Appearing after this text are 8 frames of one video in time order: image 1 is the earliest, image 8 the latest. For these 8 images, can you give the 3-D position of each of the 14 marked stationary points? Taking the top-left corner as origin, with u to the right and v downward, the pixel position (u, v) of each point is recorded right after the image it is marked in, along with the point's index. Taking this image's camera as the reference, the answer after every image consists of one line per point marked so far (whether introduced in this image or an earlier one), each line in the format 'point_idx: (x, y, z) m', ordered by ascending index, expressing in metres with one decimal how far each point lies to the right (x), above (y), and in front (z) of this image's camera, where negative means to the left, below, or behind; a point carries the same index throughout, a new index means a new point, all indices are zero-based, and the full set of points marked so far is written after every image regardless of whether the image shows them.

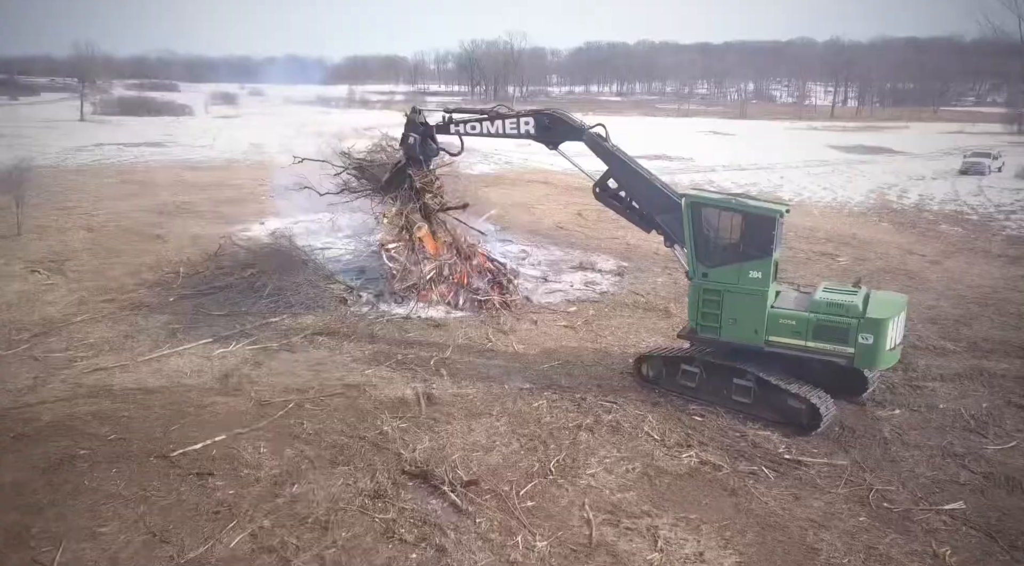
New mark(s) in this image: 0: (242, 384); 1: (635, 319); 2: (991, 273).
0: (-3.0, -1.1, +7.5) m
1: (+1.7, -0.5, +9.7) m
2: (+9.0, +0.3, +12.8) m
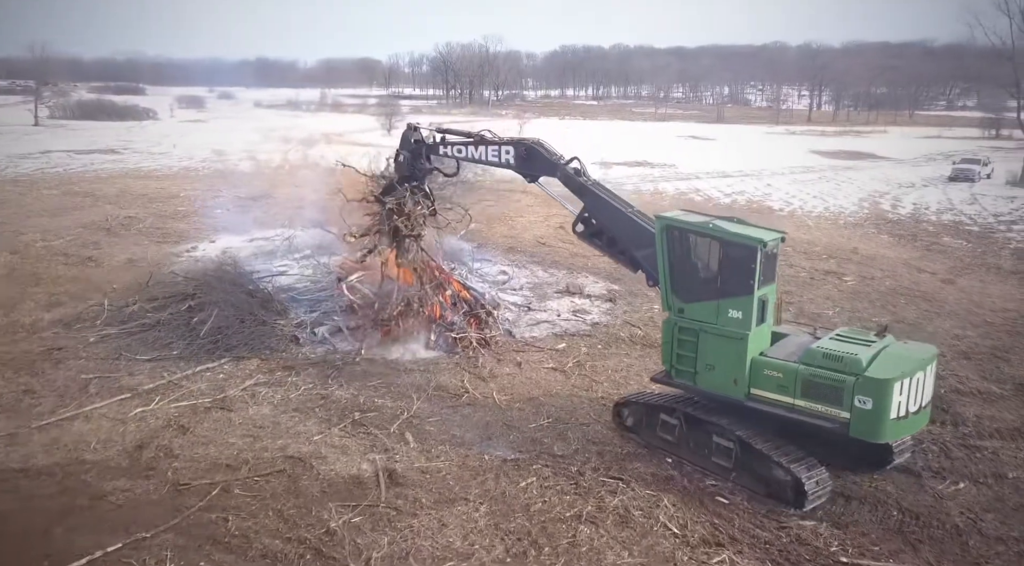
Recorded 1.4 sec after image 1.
0: (-3.2, -1.6, +6.1) m
1: (+1.5, -0.9, +8.4) m
2: (+8.6, -0.1, +11.8) m
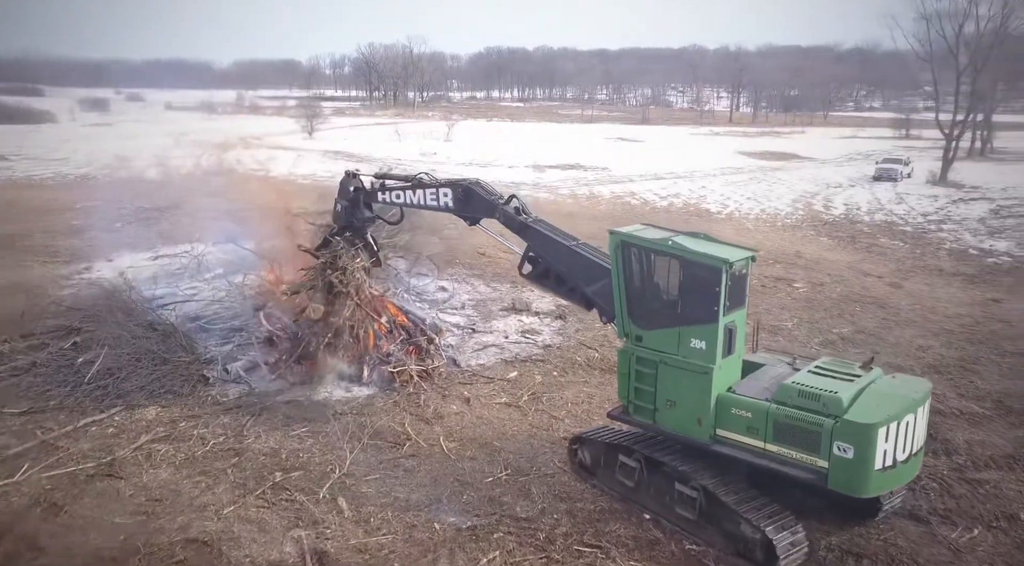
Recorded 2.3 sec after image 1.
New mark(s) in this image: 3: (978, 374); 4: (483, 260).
0: (-3.5, -1.9, +4.8) m
1: (+0.9, -1.2, +7.6) m
2: (+7.7, -0.2, +11.6) m
3: (+5.4, -1.1, +7.9) m
4: (-0.6, +0.5, +13.9) m
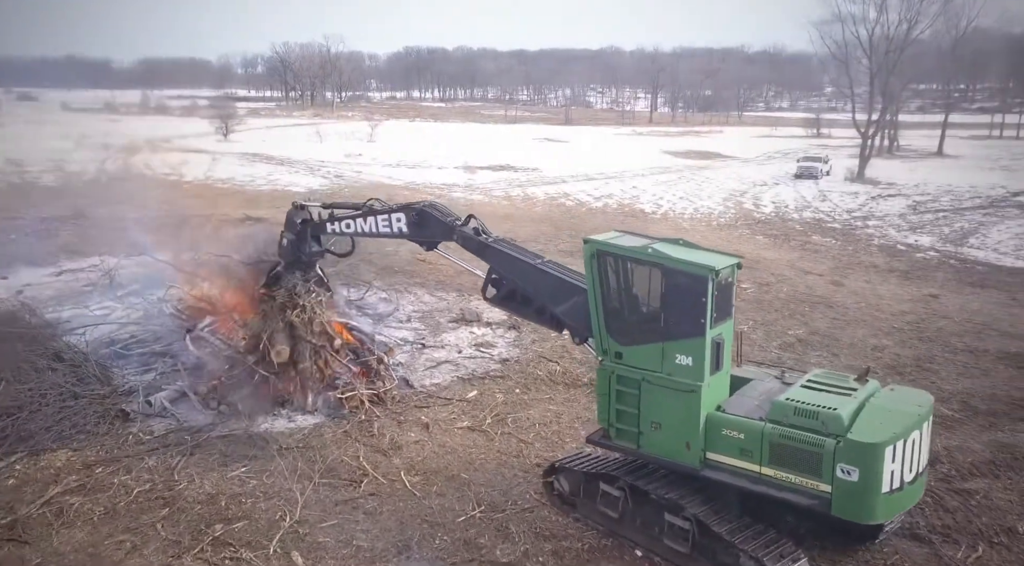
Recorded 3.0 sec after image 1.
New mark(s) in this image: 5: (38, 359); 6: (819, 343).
0: (-3.5, -2.2, +3.9) m
1: (+0.5, -1.3, +7.1) m
2: (+6.7, -0.1, +11.9) m
3: (+4.9, -1.0, +7.9) m
4: (-1.7, +0.3, +13.3) m
5: (-5.1, -0.8, +7.2) m
6: (+4.1, -0.8, +9.0) m
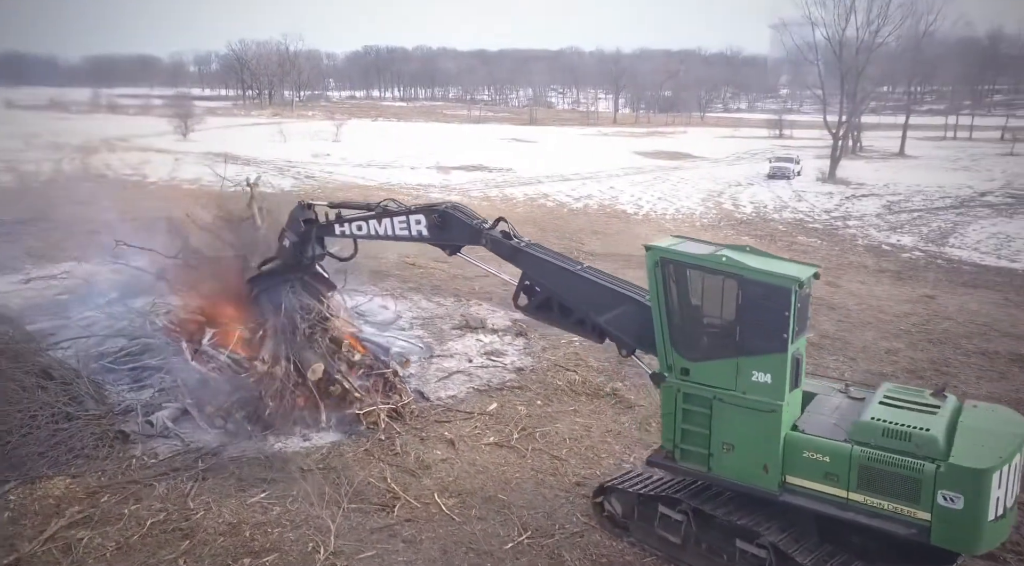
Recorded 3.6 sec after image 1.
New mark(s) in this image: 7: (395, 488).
0: (-3.1, -2.3, +3.4) m
1: (+0.8, -1.4, +6.8) m
2: (+6.7, -0.1, +12.0) m
3: (+5.1, -1.1, +7.9) m
4: (-1.8, +0.2, +12.8) m
5: (-4.8, -0.9, +6.6) m
6: (+4.2, -0.8, +9.0) m
7: (-1.0, -1.7, +5.6) m
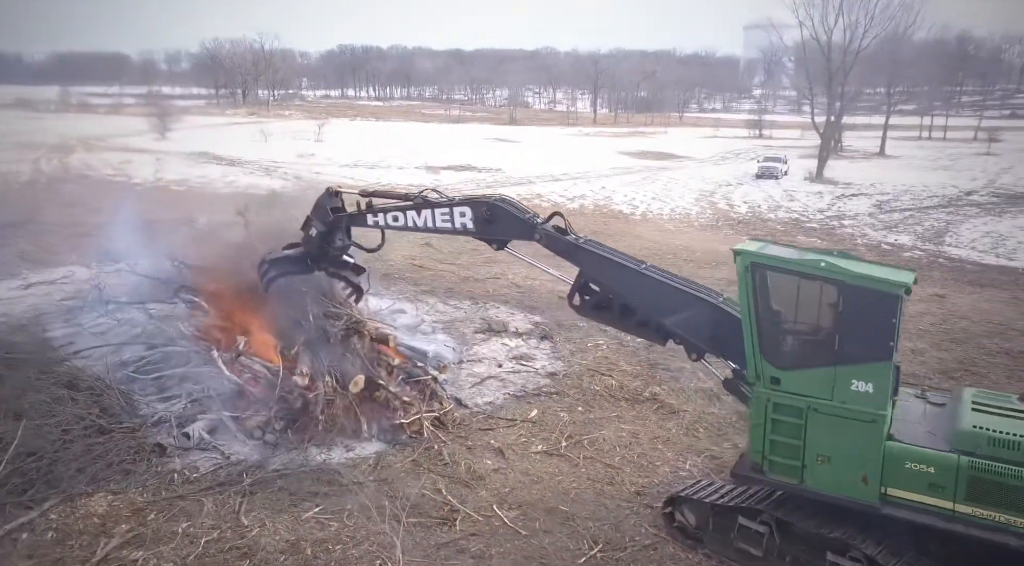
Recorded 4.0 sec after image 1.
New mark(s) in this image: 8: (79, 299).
0: (-2.5, -2.3, +3.1) m
1: (+1.2, -1.4, +6.8) m
2: (+6.9, -0.1, +12.1) m
3: (+5.5, -1.1, +7.9) m
4: (-1.6, +0.2, +12.7) m
5: (-4.4, -1.0, +6.4) m
6: (+4.6, -0.9, +9.0) m
7: (-0.5, -1.8, +5.5) m
8: (-6.1, -0.2, +9.6) m
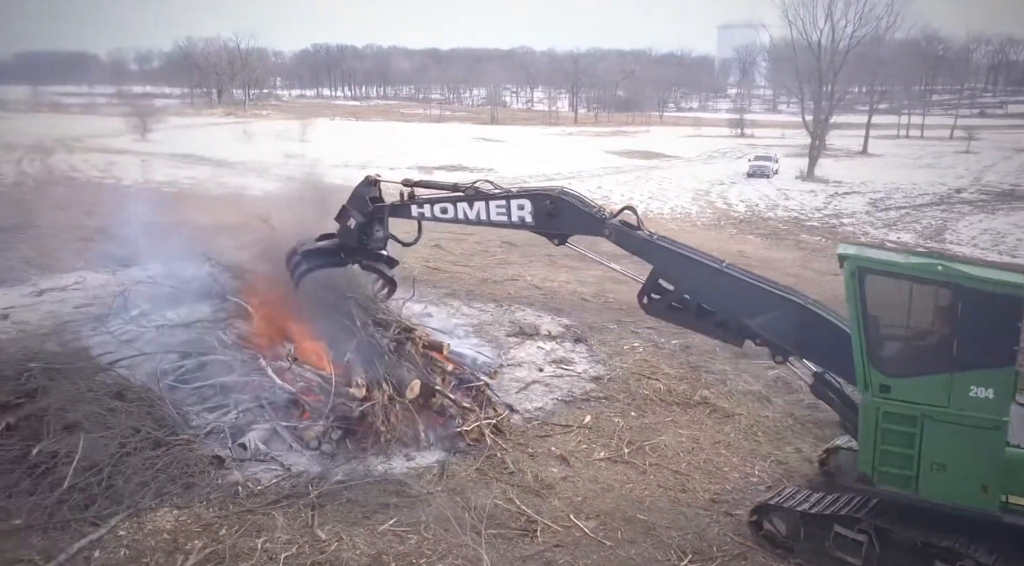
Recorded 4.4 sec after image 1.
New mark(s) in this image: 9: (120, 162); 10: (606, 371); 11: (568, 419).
0: (-1.8, -2.4, +3.0) m
1: (+1.7, -1.4, +6.7) m
2: (+7.3, -0.1, +12.3) m
3: (+6.0, -1.1, +8.0) m
4: (-1.3, +0.1, +12.5) m
5: (-3.8, -1.1, +6.1) m
6: (+5.1, -0.8, +9.1) m
7: (+0.1, -1.8, +5.4) m
8: (-5.7, -0.3, +9.3) m
9: (-10.6, +3.3, +18.2) m
10: (+1.1, -1.1, +8.1) m
11: (+0.6, -1.4, +6.9) m
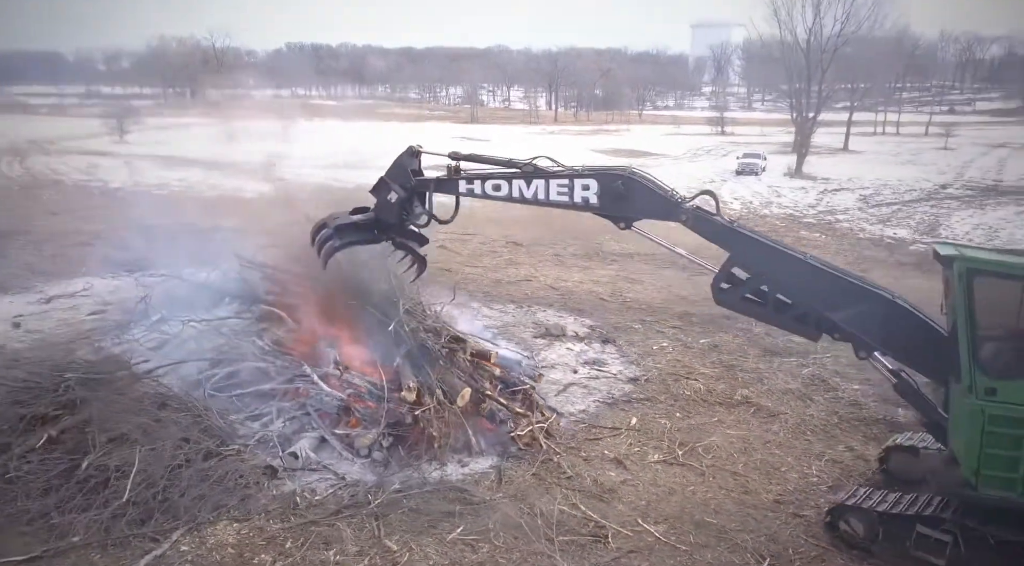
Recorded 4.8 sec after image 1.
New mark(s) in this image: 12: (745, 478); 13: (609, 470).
0: (-1.2, -2.5, +2.9) m
1: (+2.2, -1.4, +6.7) m
2: (+7.6, 0.0, +12.4) m
3: (+6.5, -1.0, +8.2) m
4: (-1.0, +0.1, +12.4) m
5: (-3.3, -1.1, +6.0) m
6: (+5.4, -0.8, +9.2) m
7: (+0.6, -1.8, +5.3) m
8: (-5.3, -0.4, +9.1) m
9: (-10.6, +3.1, +17.8) m
10: (+1.5, -1.1, +8.1) m
11: (+1.0, -1.4, +6.9) m
12: (+2.0, -1.7, +5.9) m
13: (+0.8, -1.6, +6.0) m
